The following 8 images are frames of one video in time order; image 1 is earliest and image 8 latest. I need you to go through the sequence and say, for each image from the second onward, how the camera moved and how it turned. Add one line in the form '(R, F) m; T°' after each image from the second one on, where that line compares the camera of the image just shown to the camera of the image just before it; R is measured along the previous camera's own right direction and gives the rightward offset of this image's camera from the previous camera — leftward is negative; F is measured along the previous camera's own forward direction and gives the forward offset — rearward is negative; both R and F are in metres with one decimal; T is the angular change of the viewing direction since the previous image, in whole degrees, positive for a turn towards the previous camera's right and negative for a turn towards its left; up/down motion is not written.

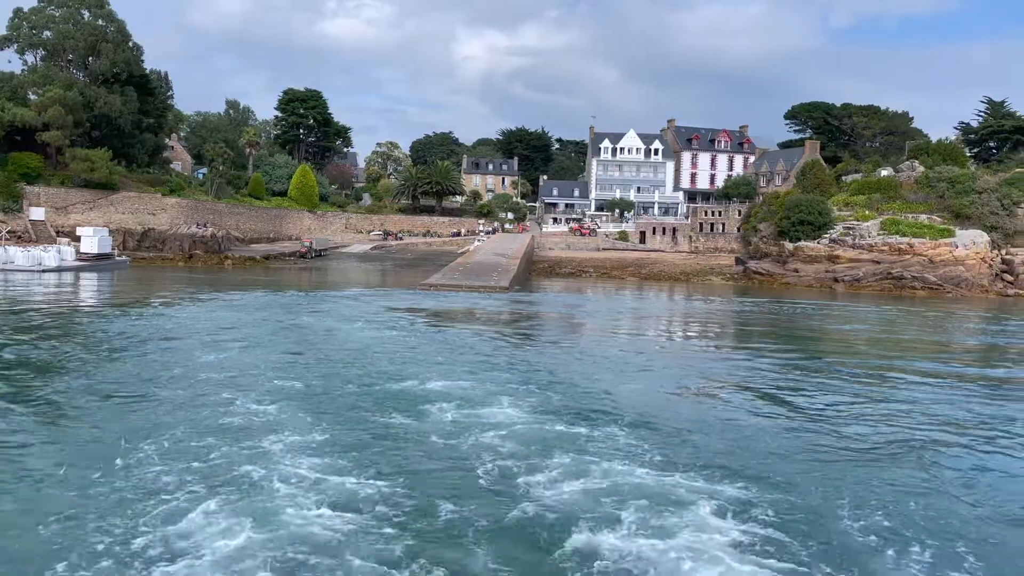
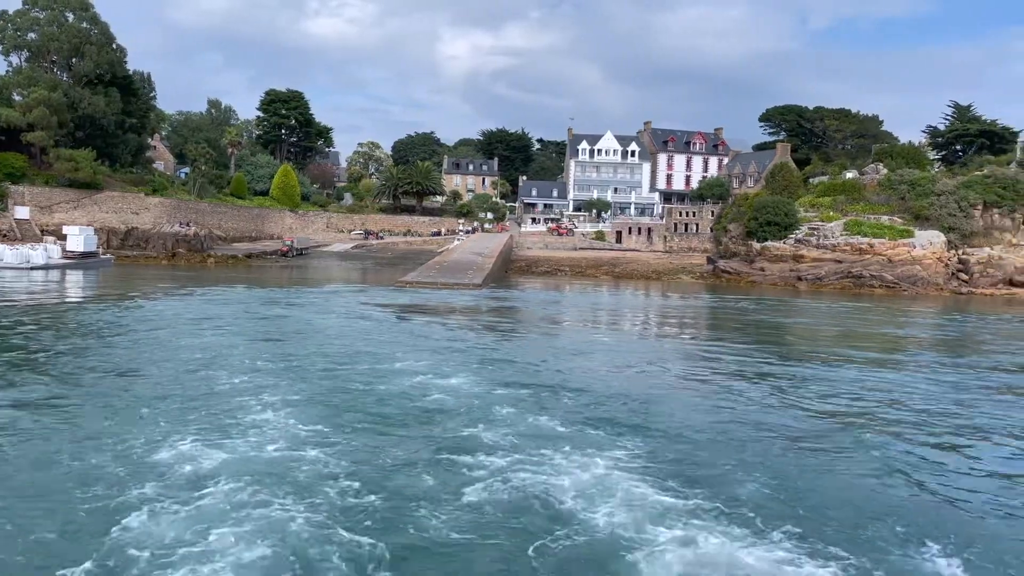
(+0.4, -1.4) m; +1°
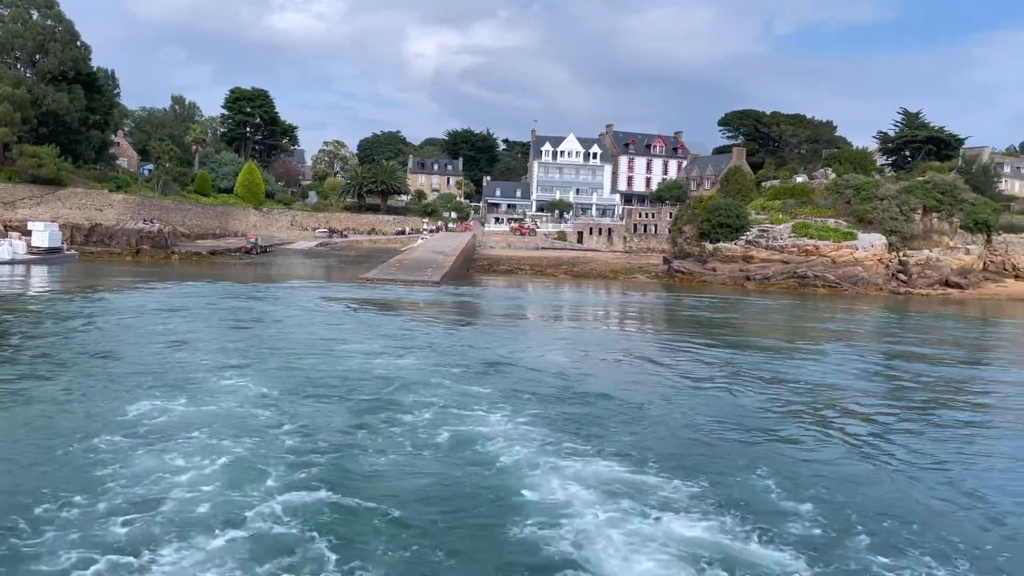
(+0.4, -1.3) m; +2°
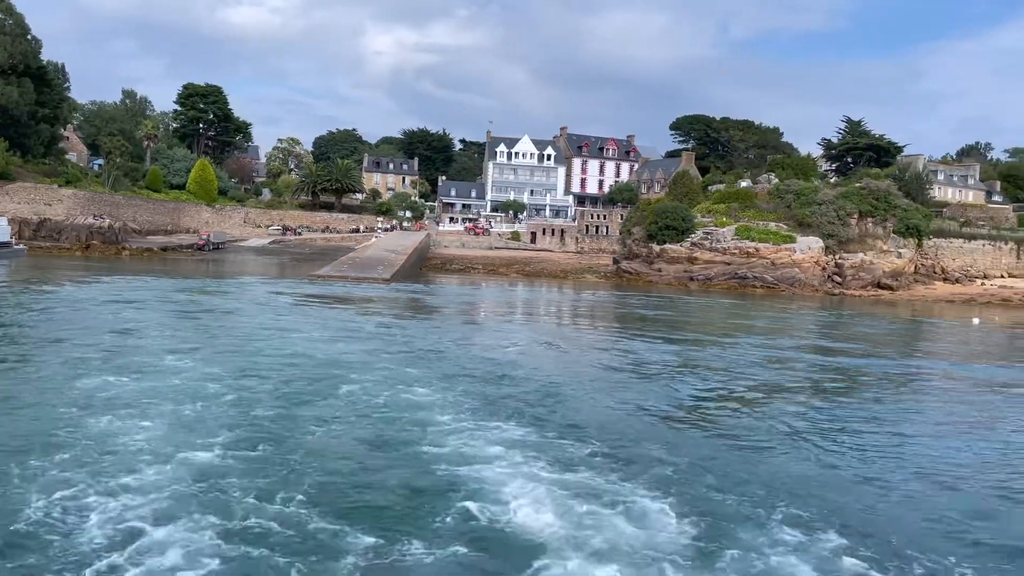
(+0.3, -1.1) m; +3°
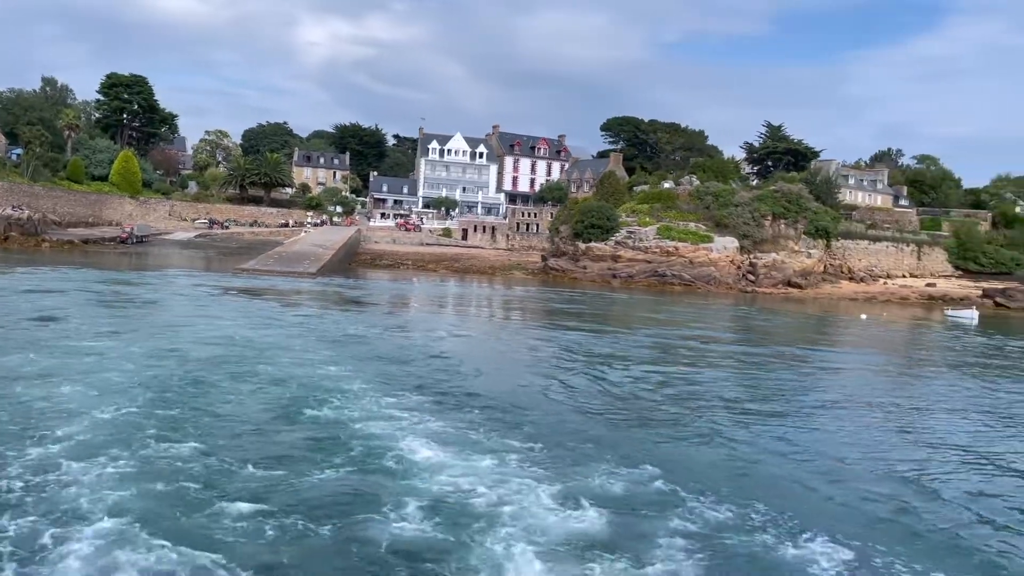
(+0.4, -1.1) m; +5°
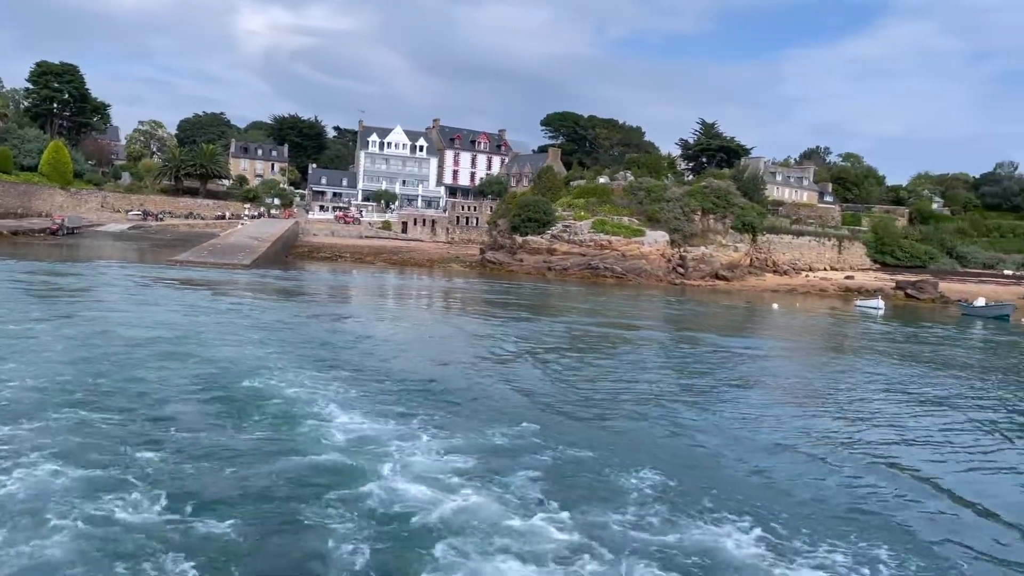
(+0.4, -1.0) m; +4°
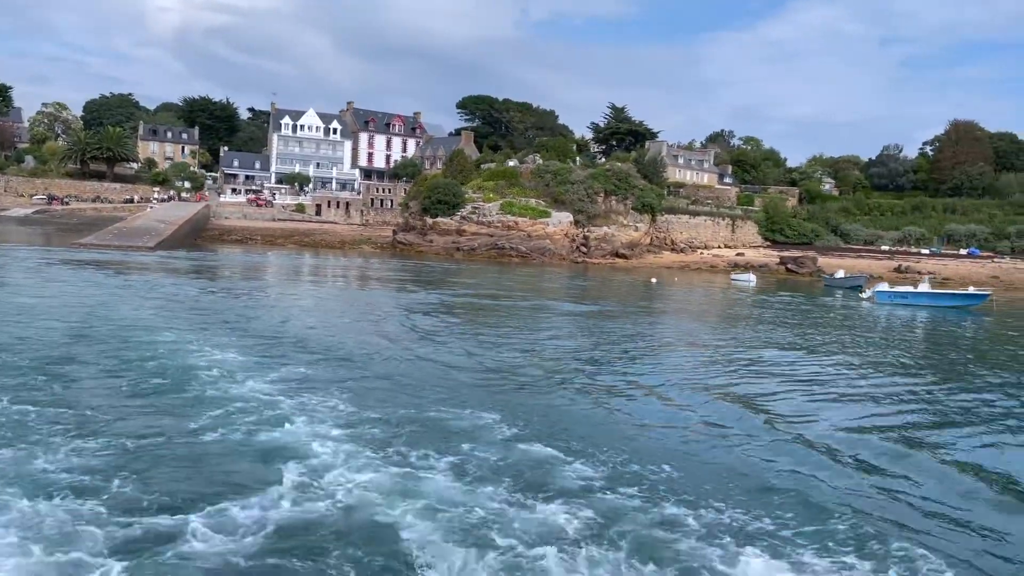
(+1.1, -2.3) m; +5°
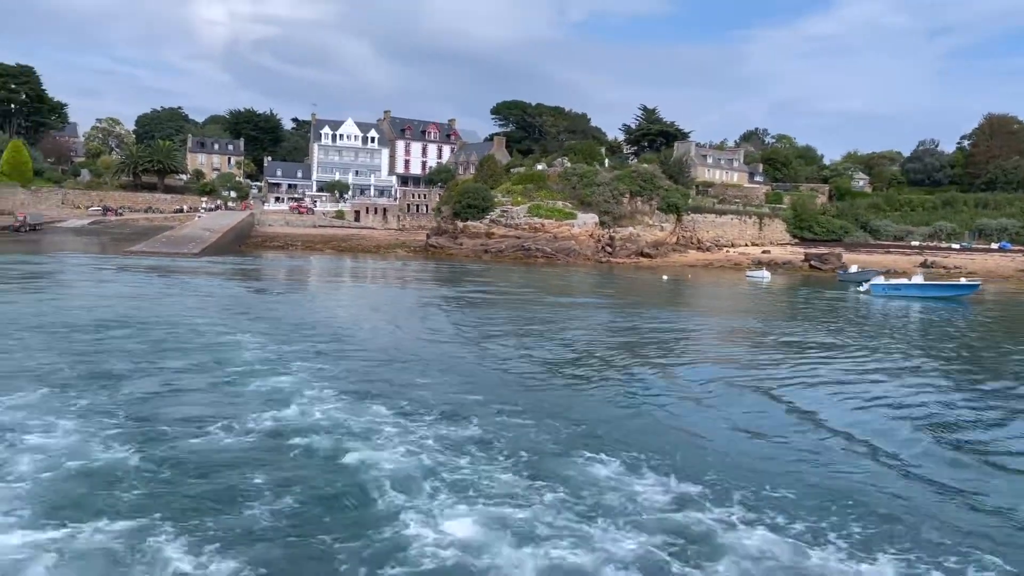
(+1.1, -1.9) m; -3°
